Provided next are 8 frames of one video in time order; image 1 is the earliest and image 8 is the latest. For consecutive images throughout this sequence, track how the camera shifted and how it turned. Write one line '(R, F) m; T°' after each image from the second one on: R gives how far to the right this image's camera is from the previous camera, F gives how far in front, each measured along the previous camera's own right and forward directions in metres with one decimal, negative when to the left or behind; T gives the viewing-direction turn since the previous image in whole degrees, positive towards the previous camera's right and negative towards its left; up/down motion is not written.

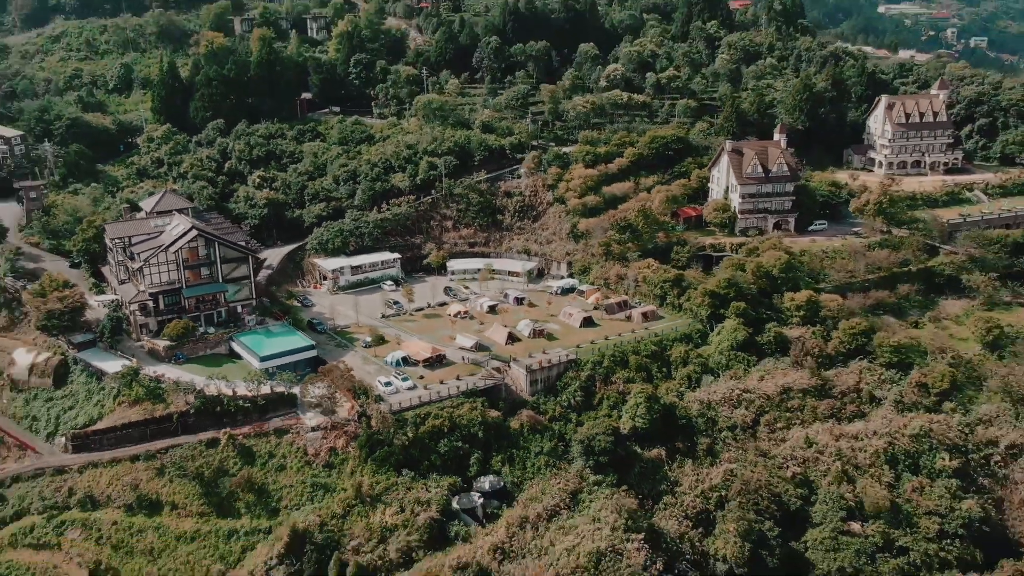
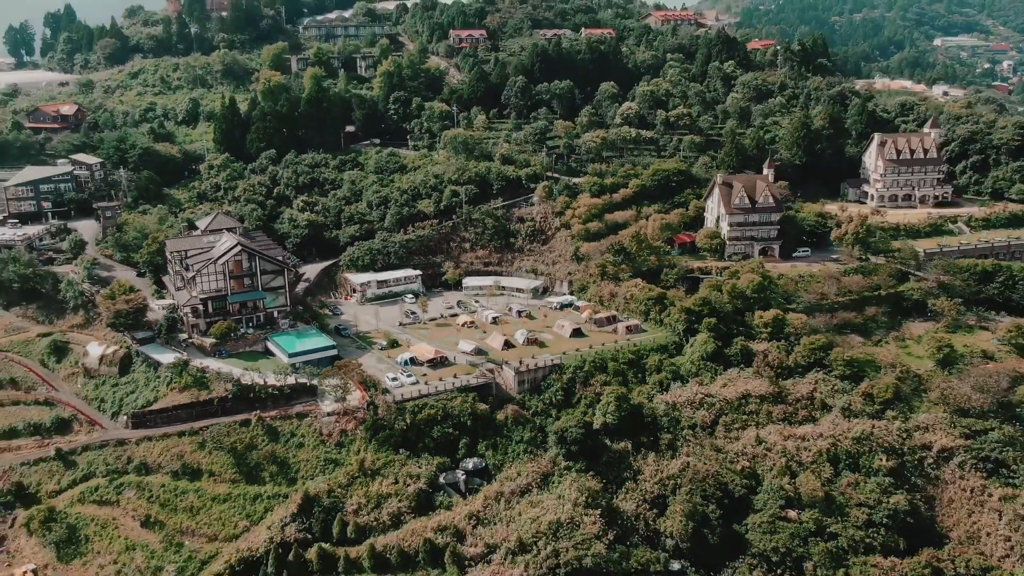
(+1.7, -3.0) m; -4°
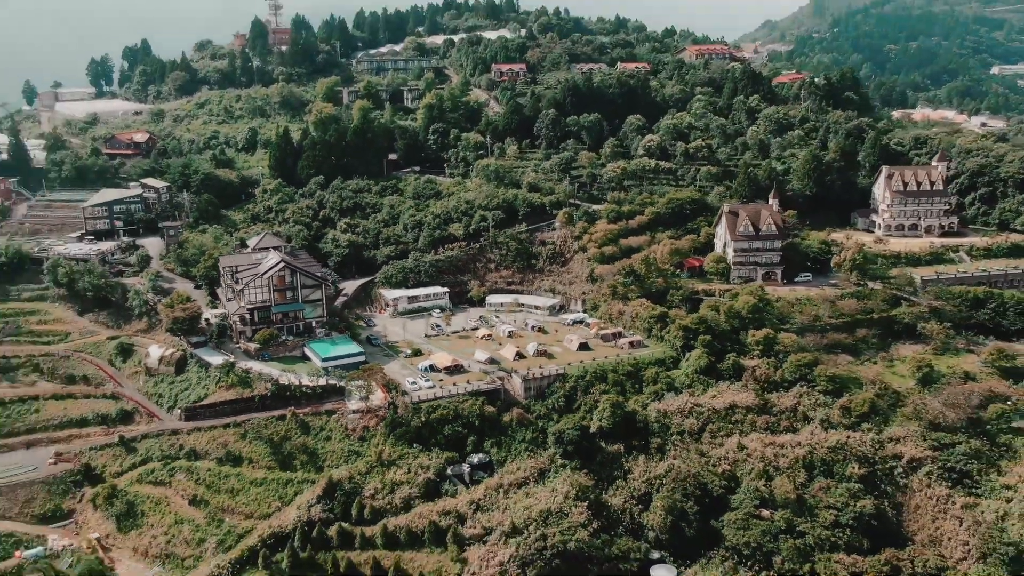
(+1.4, -2.5) m; -4°
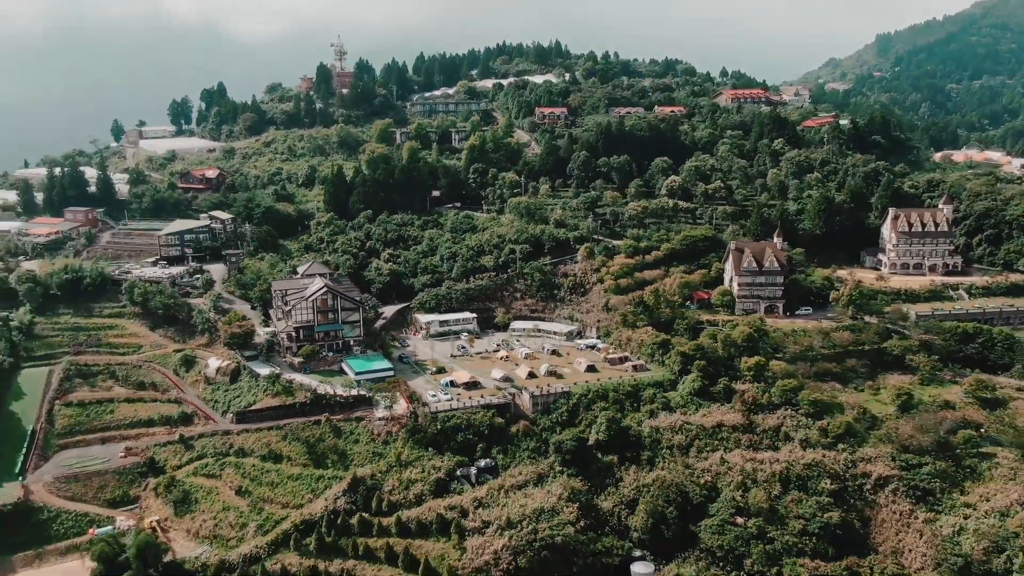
(+1.7, -3.1) m; -4°
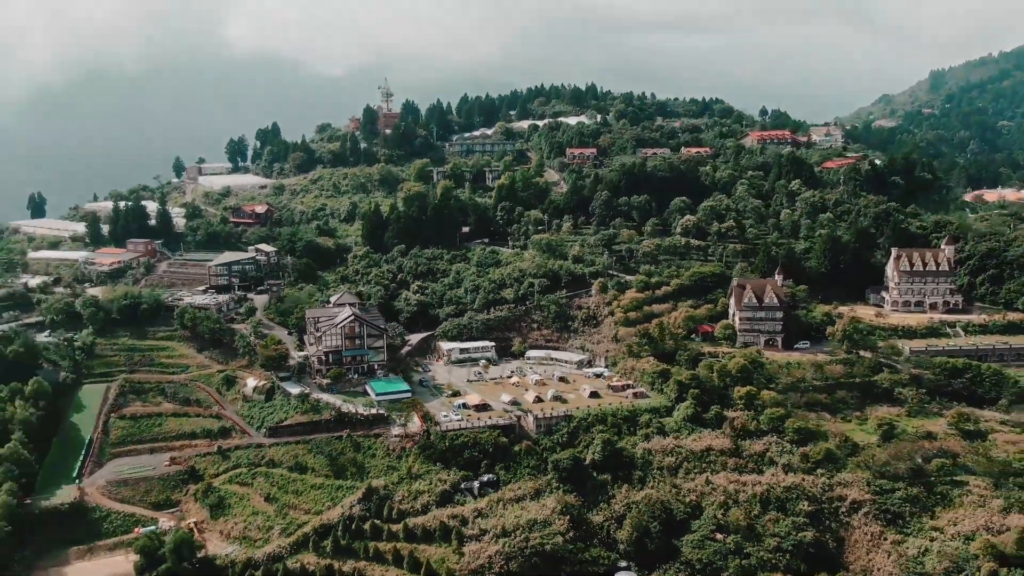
(+1.7, -2.6) m; -4°
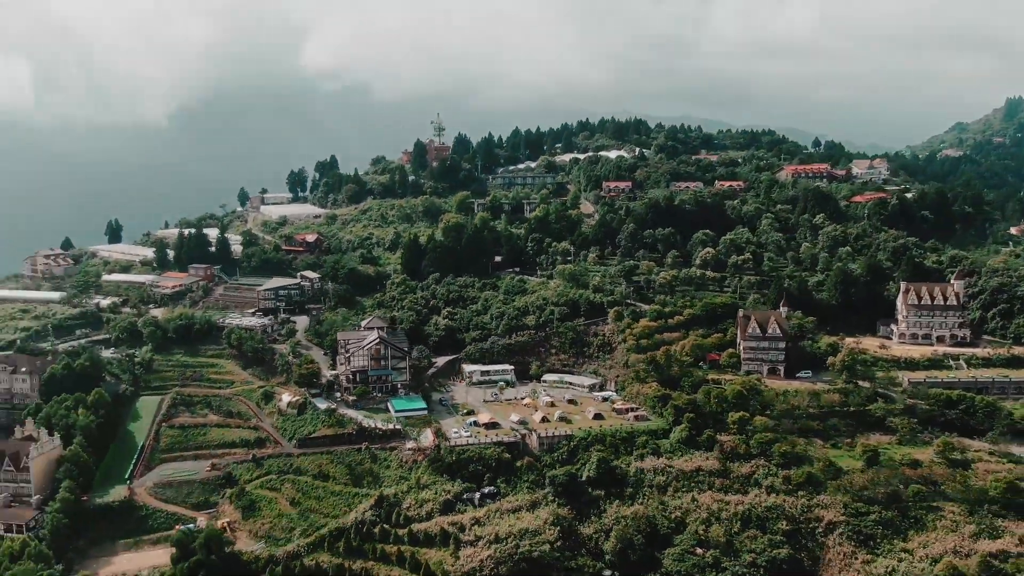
(+2.4, -2.5) m; -5°
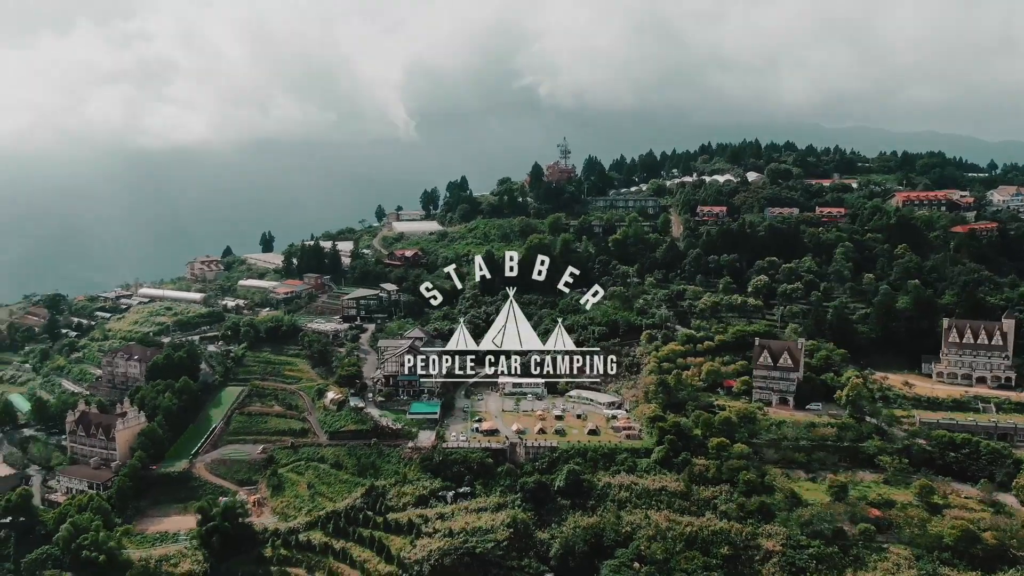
(+8.9, -1.7) m; -14°
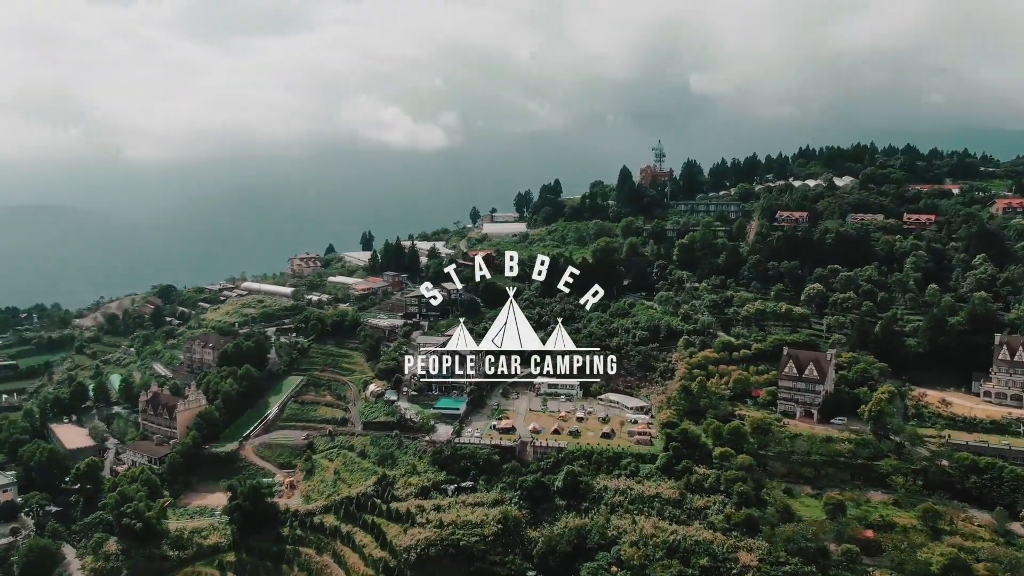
(+5.8, -0.1) m; -10°
